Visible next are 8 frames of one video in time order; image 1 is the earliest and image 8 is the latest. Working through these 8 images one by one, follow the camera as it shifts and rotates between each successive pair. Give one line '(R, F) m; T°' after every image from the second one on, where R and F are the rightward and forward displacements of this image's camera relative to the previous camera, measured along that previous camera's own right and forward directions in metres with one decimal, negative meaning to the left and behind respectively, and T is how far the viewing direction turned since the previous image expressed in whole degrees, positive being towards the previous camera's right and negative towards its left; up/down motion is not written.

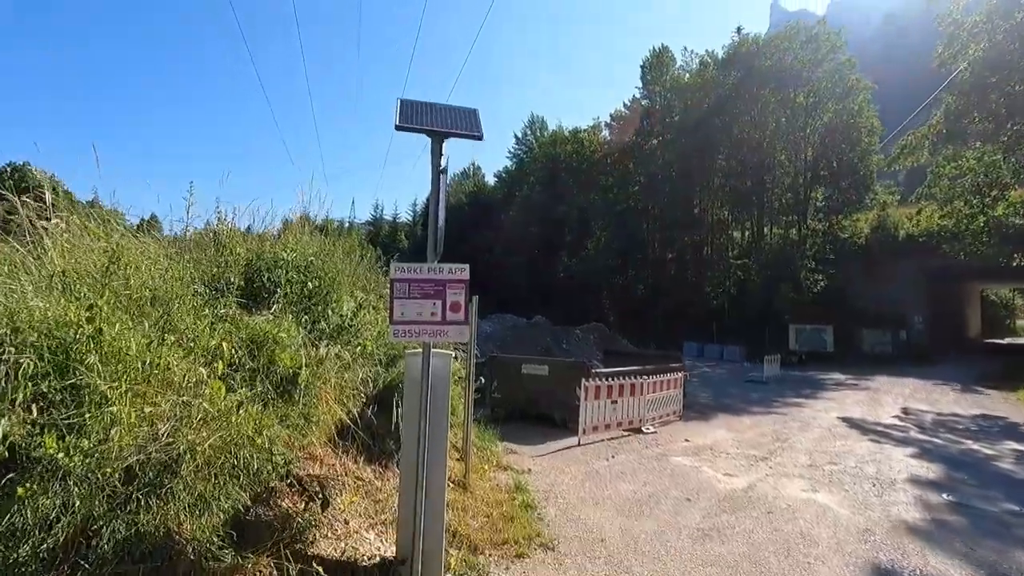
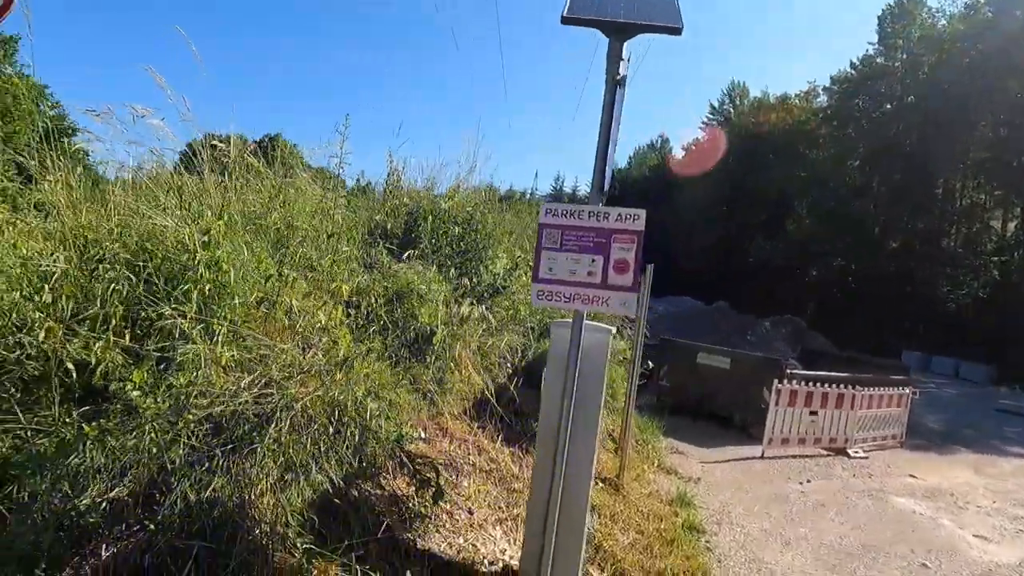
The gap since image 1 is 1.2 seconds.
(-0.1, +0.9) m; -18°
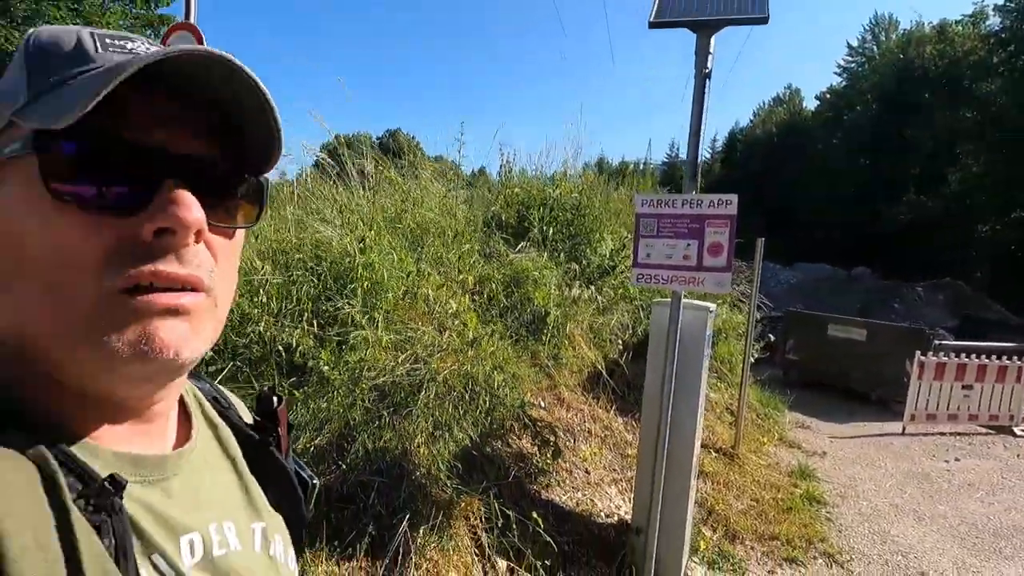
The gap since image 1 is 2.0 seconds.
(+0.1, -0.4) m; -12°
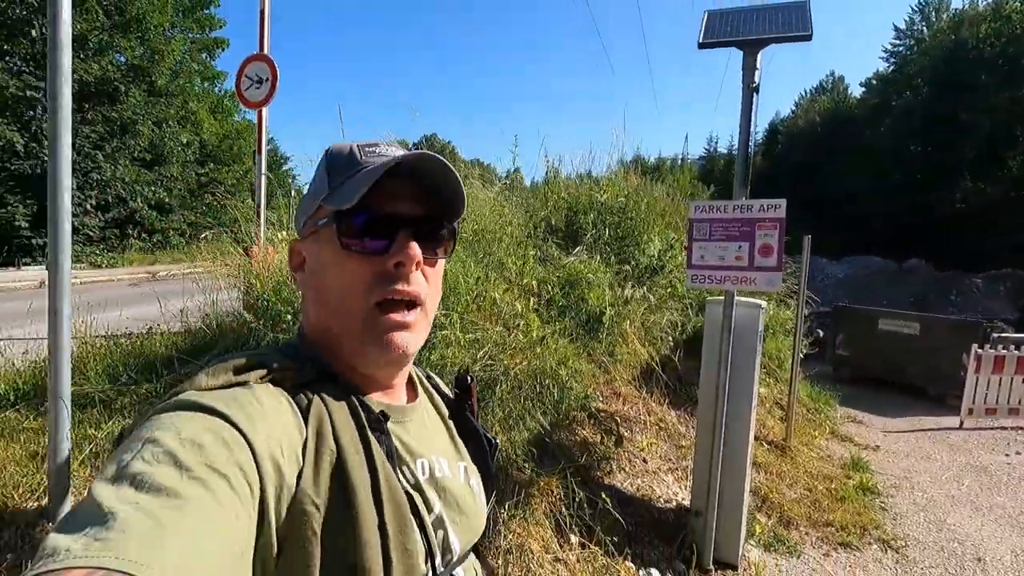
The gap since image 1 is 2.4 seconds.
(-0.2, -0.3) m; -4°
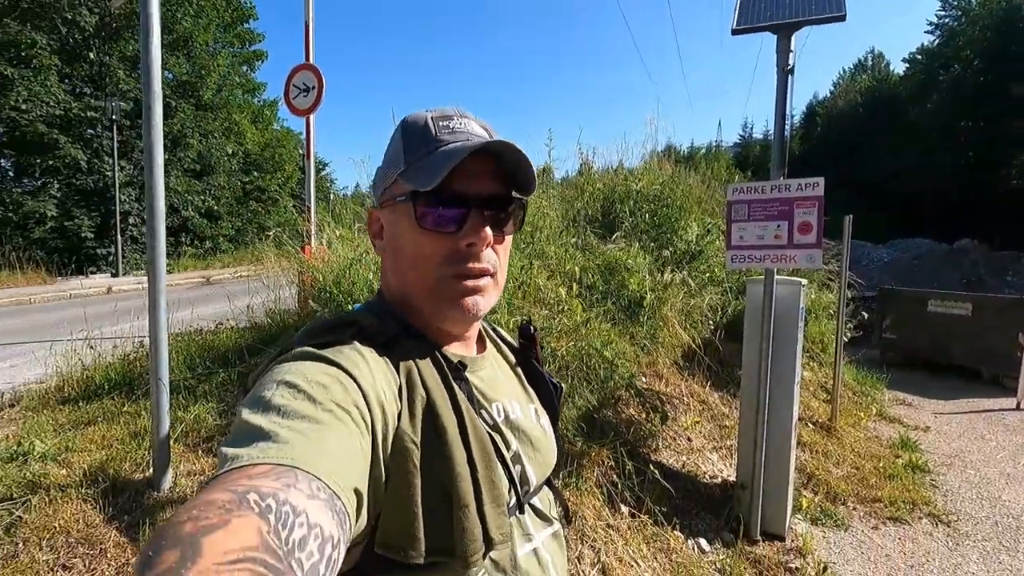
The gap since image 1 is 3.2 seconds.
(-0.1, -0.2) m; -4°
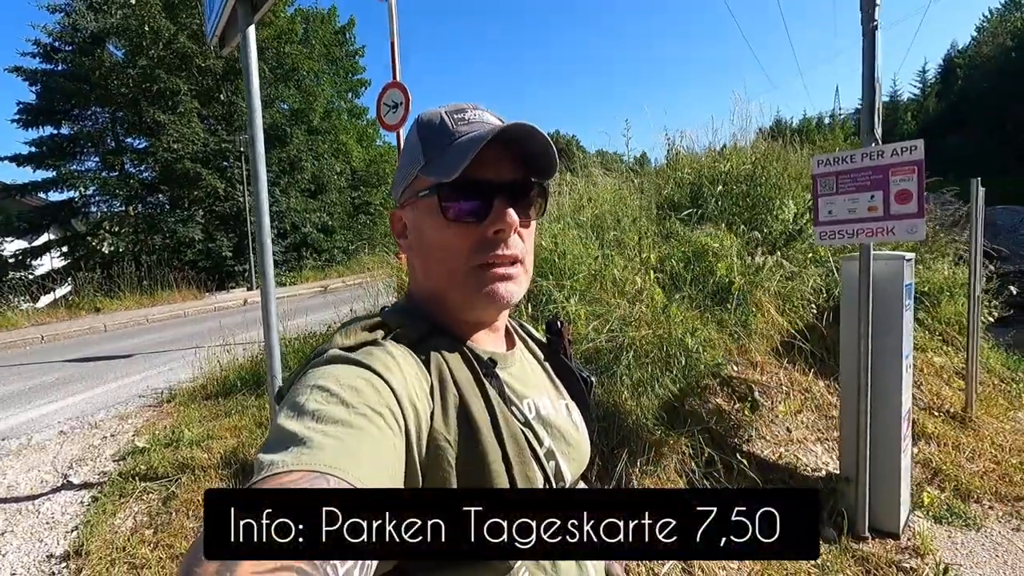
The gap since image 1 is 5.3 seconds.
(+0.2, -0.1) m; -11°
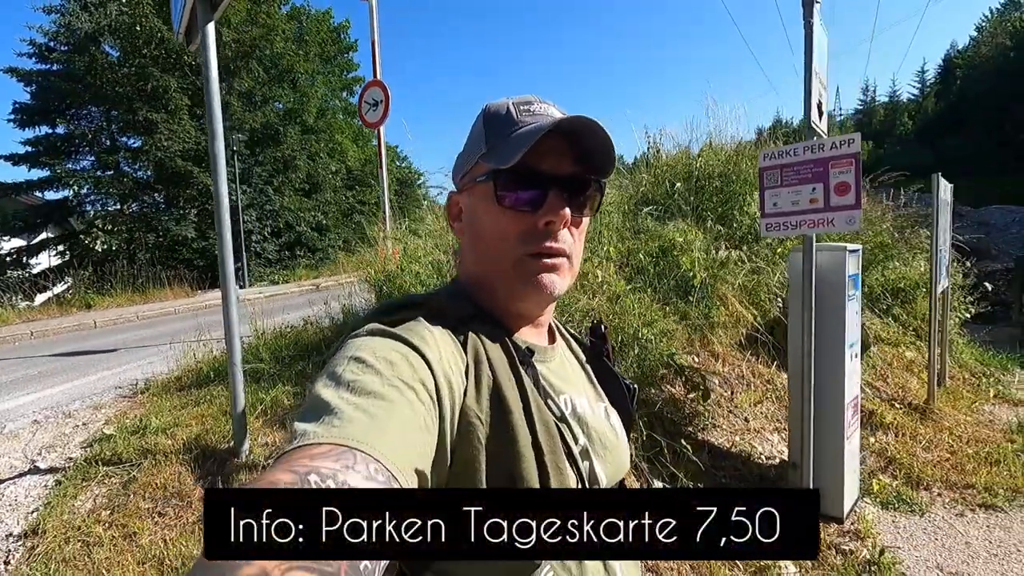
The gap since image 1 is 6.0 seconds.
(+0.3, -0.1) m; 0°
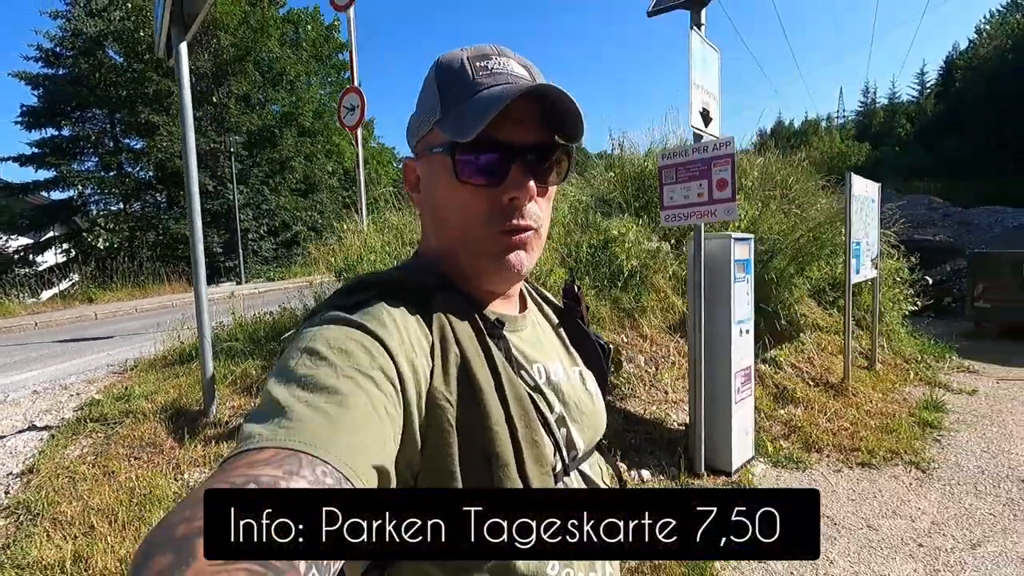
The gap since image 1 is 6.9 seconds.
(+0.5, -0.5) m; 0°
